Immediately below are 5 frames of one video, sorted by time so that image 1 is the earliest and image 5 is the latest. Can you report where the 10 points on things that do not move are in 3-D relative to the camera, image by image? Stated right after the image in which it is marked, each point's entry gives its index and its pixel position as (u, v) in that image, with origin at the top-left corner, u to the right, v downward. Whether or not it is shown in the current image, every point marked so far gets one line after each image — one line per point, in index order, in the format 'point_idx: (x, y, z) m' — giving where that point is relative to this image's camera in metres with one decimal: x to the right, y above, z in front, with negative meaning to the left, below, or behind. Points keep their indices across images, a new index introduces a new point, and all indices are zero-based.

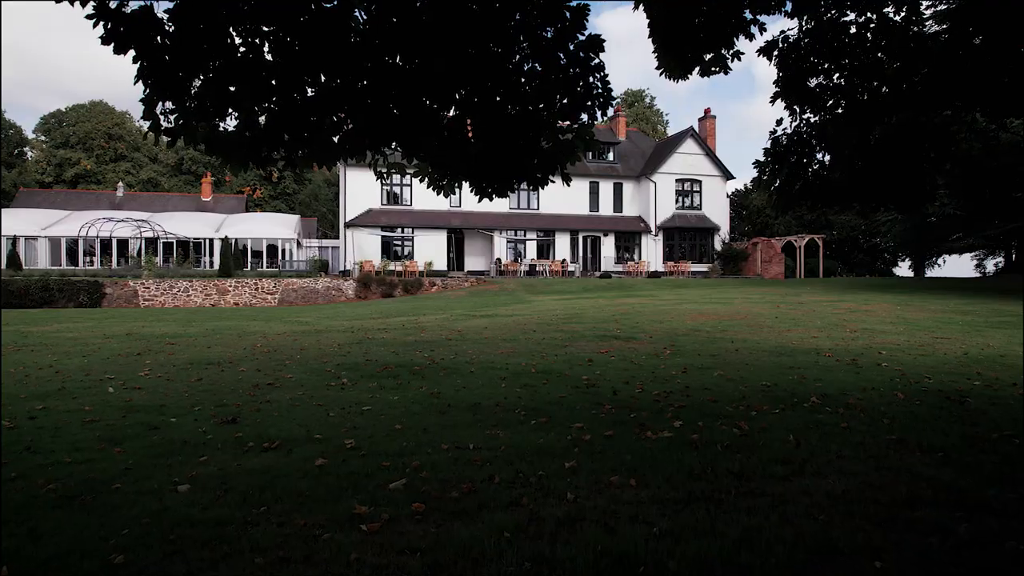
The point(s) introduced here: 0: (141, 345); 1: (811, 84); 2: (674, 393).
0: (-8.6, -1.3, +15.0) m
1: (+4.0, +2.7, +8.5) m
2: (+2.1, -1.4, +8.4) m
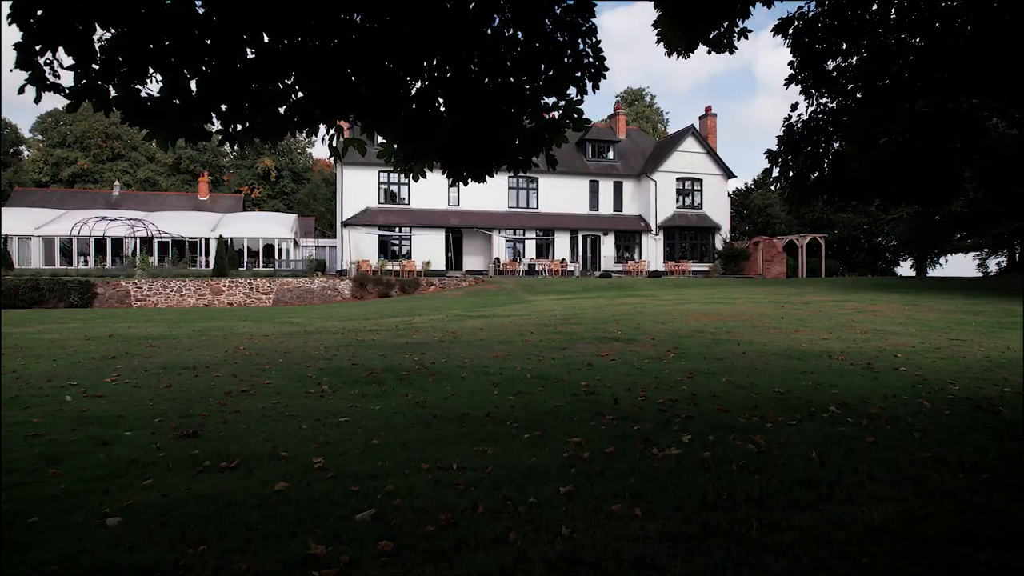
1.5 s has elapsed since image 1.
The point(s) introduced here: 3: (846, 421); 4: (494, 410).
0: (-8.7, -1.3, +14.3) m
1: (+3.9, +2.7, +7.9) m
2: (+2.1, -1.4, +7.8) m
3: (+3.6, -1.4, +6.8) m
4: (-0.2, -1.4, +7.2) m
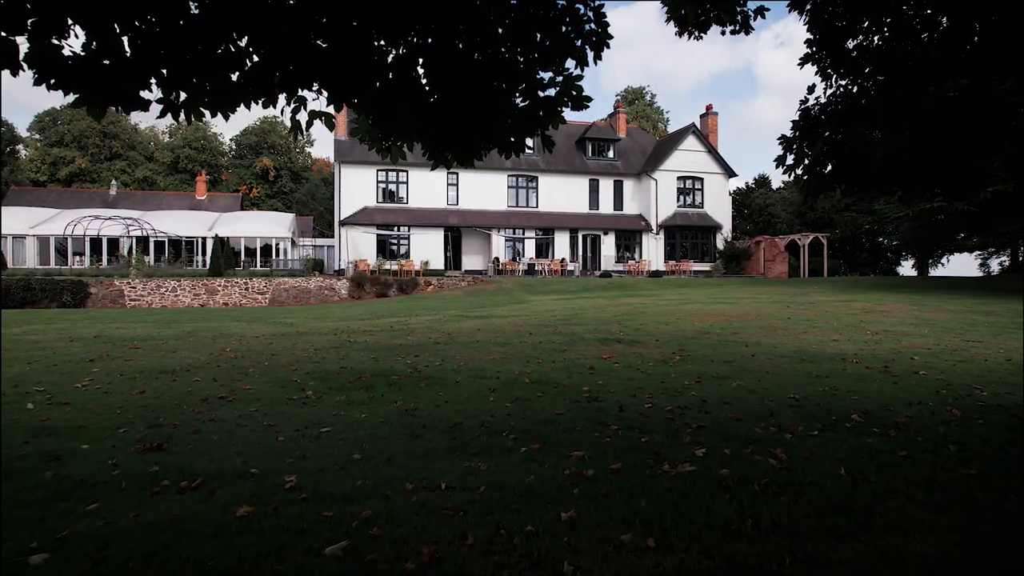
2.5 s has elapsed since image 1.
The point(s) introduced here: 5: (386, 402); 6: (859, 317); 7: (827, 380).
0: (-8.8, -1.3, +13.7) m
1: (+3.8, +2.7, +7.3) m
2: (+2.0, -1.4, +7.2) m
3: (+3.5, -1.4, +6.3) m
4: (-0.3, -1.4, +6.7) m
5: (-1.5, -1.4, +7.6) m
6: (+9.6, -0.8, +17.7) m
7: (+4.5, -1.3, +9.2) m
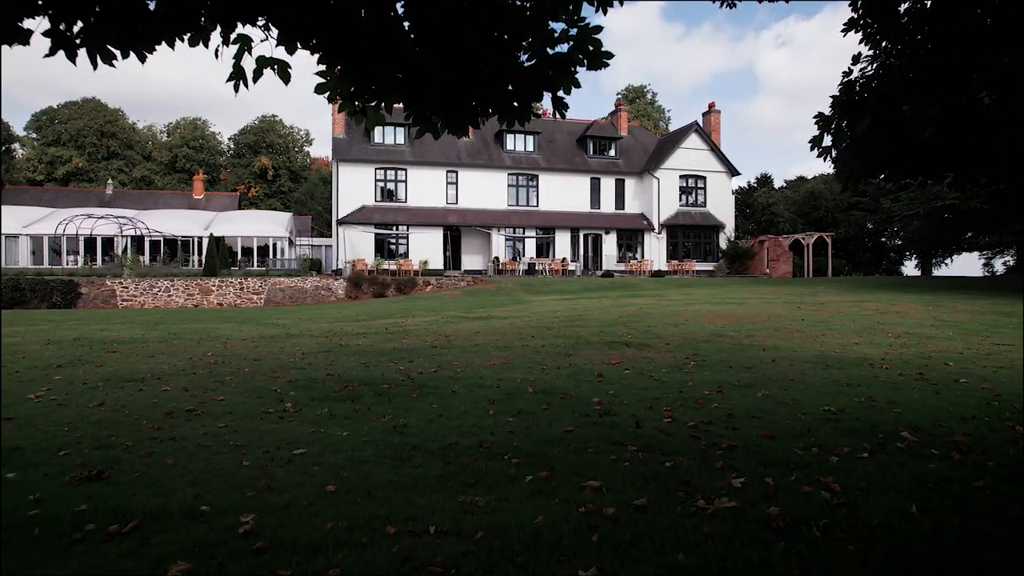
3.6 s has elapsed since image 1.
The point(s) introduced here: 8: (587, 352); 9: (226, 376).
0: (-8.8, -1.3, +12.9) m
1: (+3.9, +2.7, +6.5) m
2: (+2.0, -1.4, +6.4) m
3: (+3.5, -1.4, +5.4) m
4: (-0.2, -1.4, +5.8) m
5: (-1.5, -1.4, +6.7) m
6: (+9.6, -0.8, +16.8) m
7: (+4.5, -1.3, +8.3) m
8: (+1.4, -1.2, +11.6) m
9: (-4.1, -1.3, +9.3) m
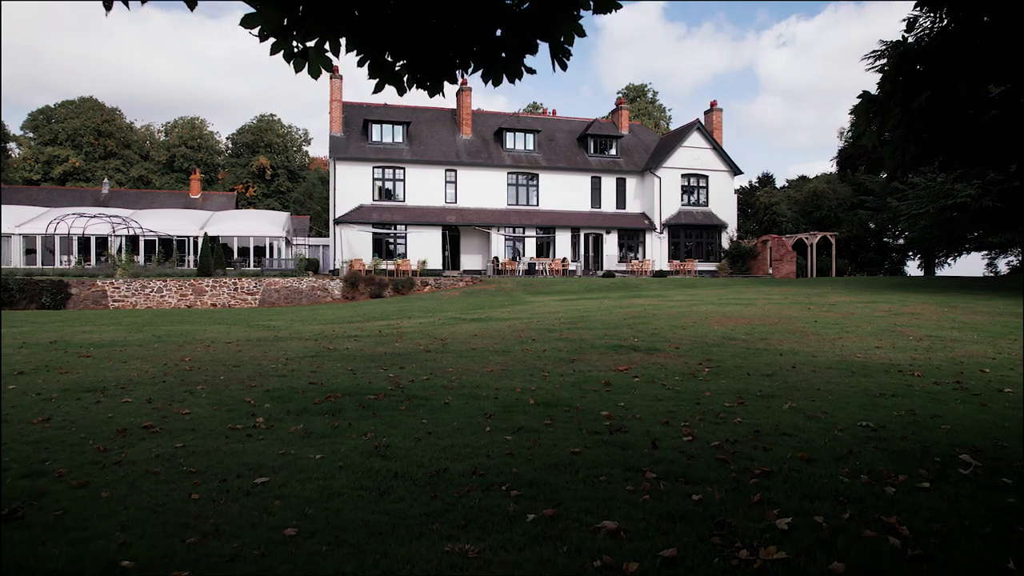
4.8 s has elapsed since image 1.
0: (-8.8, -1.3, +12.1) m
1: (+3.9, +2.7, +5.7) m
2: (+2.0, -1.4, +5.6) m
3: (+3.5, -1.4, +4.6) m
4: (-0.2, -1.4, +5.0) m
5: (-1.5, -1.4, +5.9) m
6: (+9.6, -0.8, +16.0) m
7: (+4.5, -1.3, +7.5) m
8: (+1.4, -1.2, +10.8) m
9: (-4.1, -1.3, +8.5) m
